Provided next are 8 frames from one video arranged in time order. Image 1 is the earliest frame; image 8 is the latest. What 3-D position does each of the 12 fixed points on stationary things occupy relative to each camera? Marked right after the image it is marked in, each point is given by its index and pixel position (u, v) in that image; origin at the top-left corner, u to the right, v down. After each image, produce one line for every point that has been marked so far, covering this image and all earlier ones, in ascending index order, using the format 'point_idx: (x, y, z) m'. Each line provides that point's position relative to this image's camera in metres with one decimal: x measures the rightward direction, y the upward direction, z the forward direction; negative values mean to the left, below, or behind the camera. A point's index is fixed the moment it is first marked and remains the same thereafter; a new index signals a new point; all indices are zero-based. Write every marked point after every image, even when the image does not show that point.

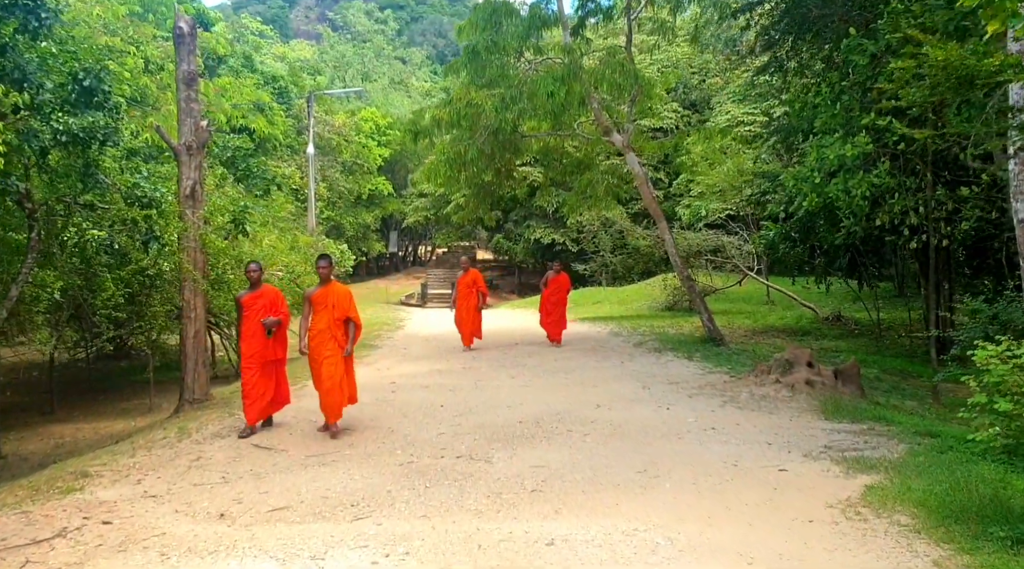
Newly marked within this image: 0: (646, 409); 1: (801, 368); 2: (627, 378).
0: (+1.2, -1.1, +9.1) m
1: (+3.0, -0.9, +10.2) m
2: (+1.3, -1.1, +11.3) m
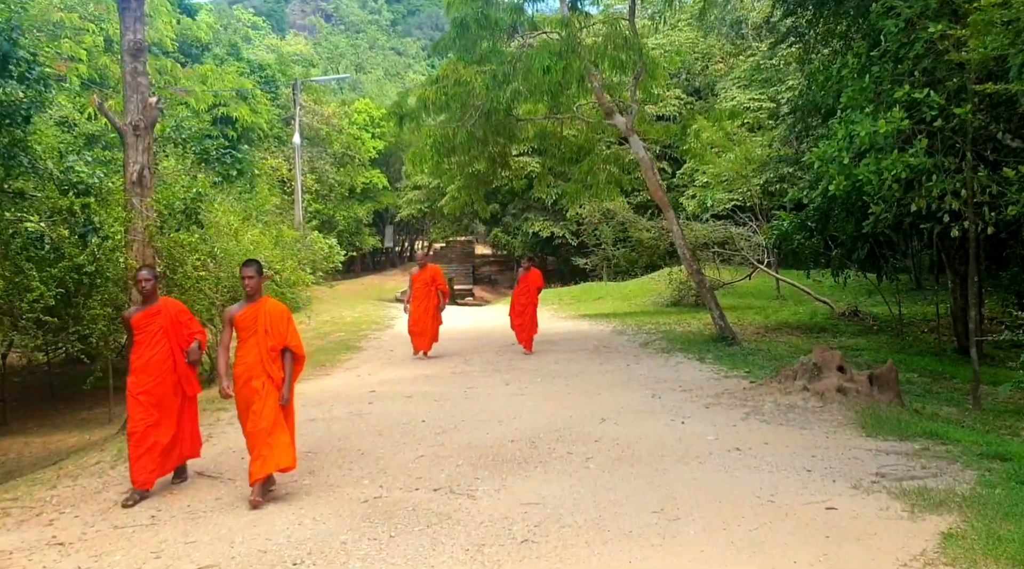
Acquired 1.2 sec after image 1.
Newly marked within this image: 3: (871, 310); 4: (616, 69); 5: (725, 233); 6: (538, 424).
0: (+1.2, -1.1, +7.9) m
1: (+2.9, -0.8, +9.0) m
2: (+1.3, -1.0, +10.1) m
3: (+6.9, -0.5, +18.9) m
4: (+1.4, +3.0, +13.7) m
5: (+4.2, +1.0, +19.3) m
6: (+0.2, -1.1, +8.0) m
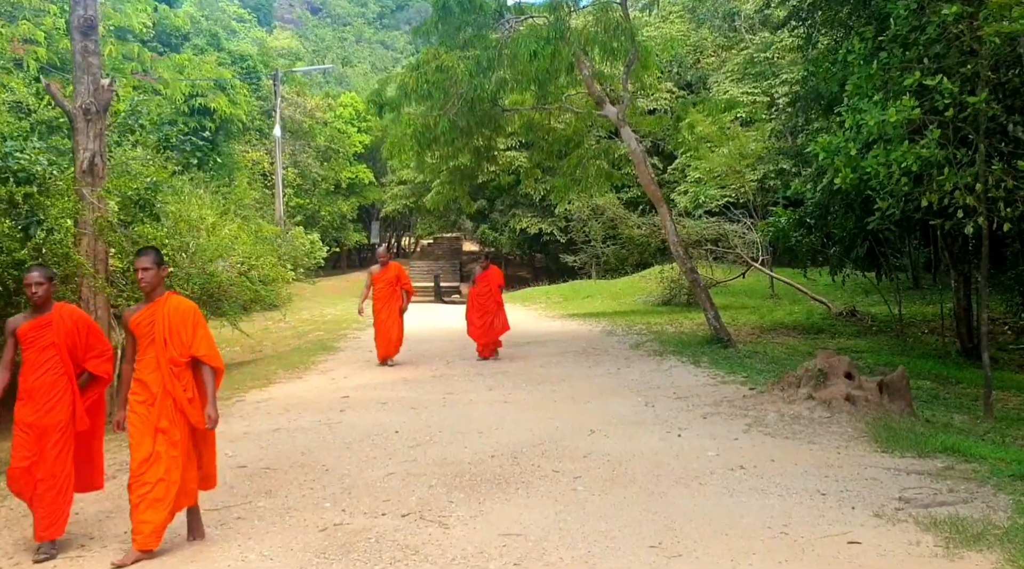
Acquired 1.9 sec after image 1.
0: (+1.0, -1.1, +7.2) m
1: (+2.7, -0.8, +8.3) m
2: (+1.1, -1.0, +9.5) m
3: (+6.6, -0.5, +18.3) m
4: (+1.2, +3.0, +13.0) m
5: (+3.9, +1.0, +18.7) m
6: (+0.1, -1.1, +7.3) m
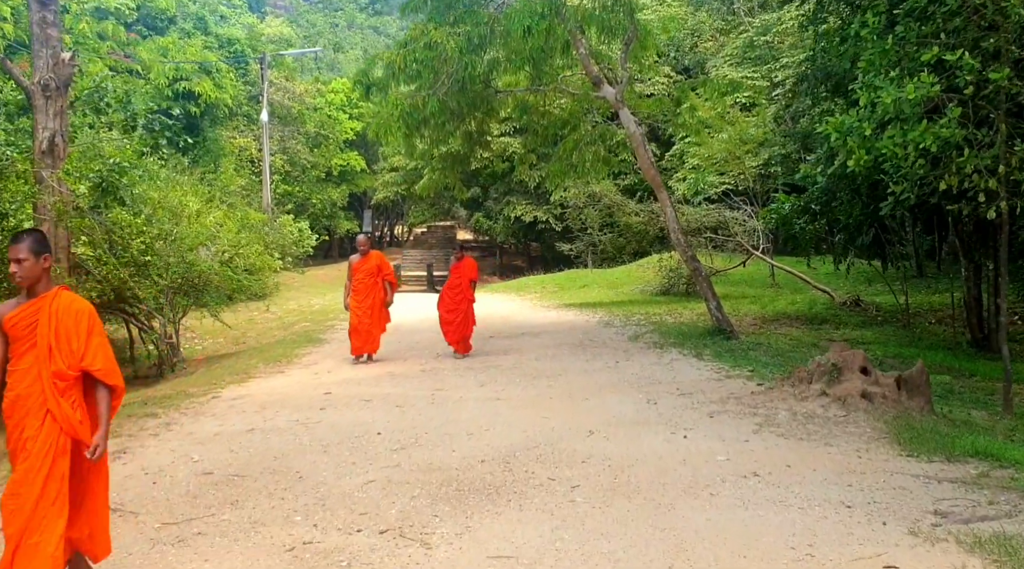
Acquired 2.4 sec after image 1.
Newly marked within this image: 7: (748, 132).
0: (+1.0, -1.0, +6.7) m
1: (+2.7, -0.7, +7.8) m
2: (+1.0, -0.9, +8.9) m
3: (+6.5, -0.3, +17.8) m
4: (+1.2, +3.1, +12.4) m
5: (+3.8, +1.2, +18.1) m
6: (0.0, -1.0, +6.8) m
7: (+4.7, +3.1, +19.9) m
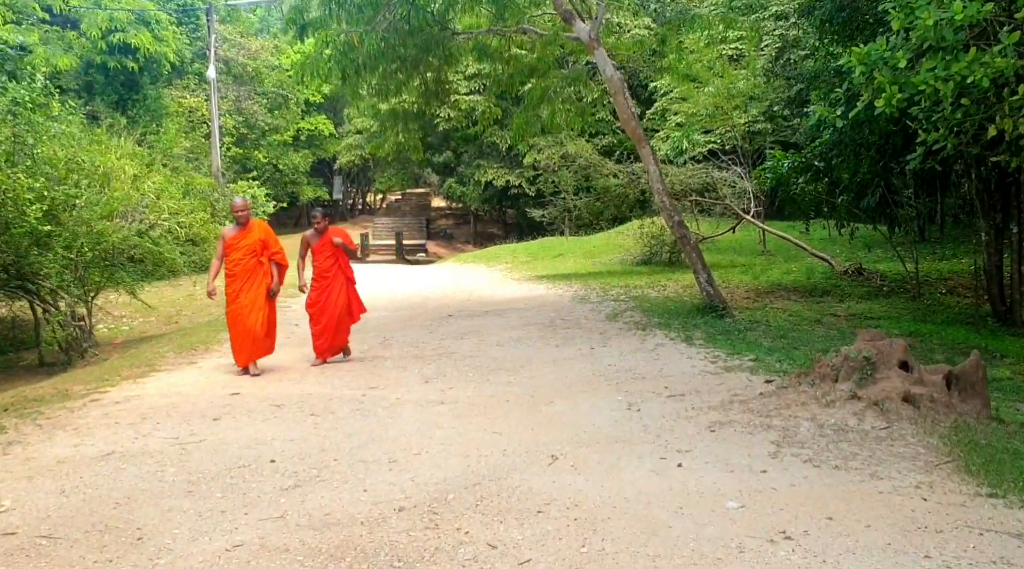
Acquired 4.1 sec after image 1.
0: (+0.6, -0.9, +4.9) m
1: (+2.3, -0.6, +6.1) m
2: (+0.7, -0.7, +7.2) m
3: (+5.9, +0.3, +16.1) m
4: (+0.7, +3.5, +10.5) m
5: (+3.2, +1.8, +16.4) m
6: (-0.3, -0.9, +5.0) m
7: (+4.1, +3.6, +18.1) m
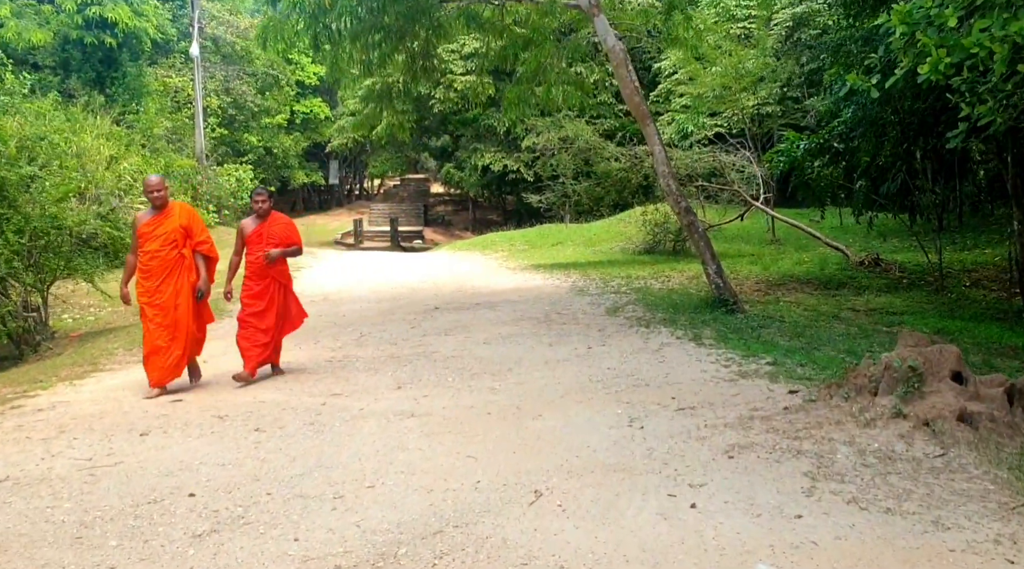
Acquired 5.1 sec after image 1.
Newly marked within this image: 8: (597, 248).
0: (+0.5, -0.9, +4.0) m
1: (+2.2, -0.5, +5.1) m
2: (+0.5, -0.7, +6.2) m
3: (+5.8, +0.4, +15.1) m
4: (+0.6, +3.5, +9.5) m
5: (+3.1, +1.9, +15.4) m
6: (-0.4, -0.9, +4.1) m
7: (+4.0, +3.8, +17.1) m
8: (+1.5, +0.7, +17.9) m
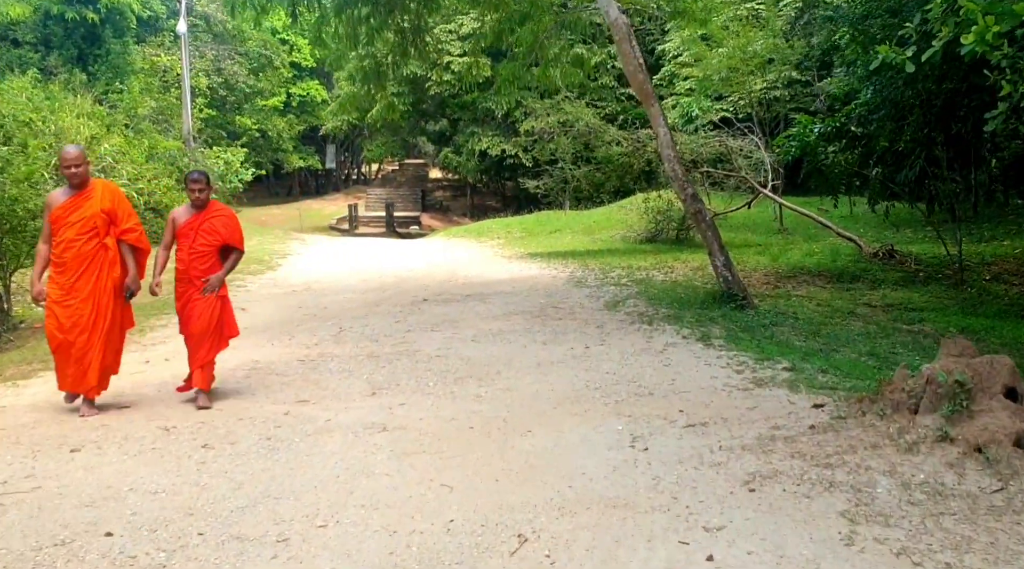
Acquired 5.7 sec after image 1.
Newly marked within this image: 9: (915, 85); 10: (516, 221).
0: (+0.5, -0.9, +3.3) m
1: (+2.1, -0.5, +4.4) m
2: (+0.5, -0.7, +5.5) m
3: (+5.8, +0.5, +14.4) m
4: (+0.6, +3.6, +8.8) m
5: (+3.1, +2.0, +14.6) m
6: (-0.5, -0.9, +3.4) m
7: (+4.0, +4.0, +16.3) m
8: (+1.5, +0.8, +17.1) m
9: (+4.0, +2.0, +9.8) m
10: (+0.1, +1.3, +19.8) m
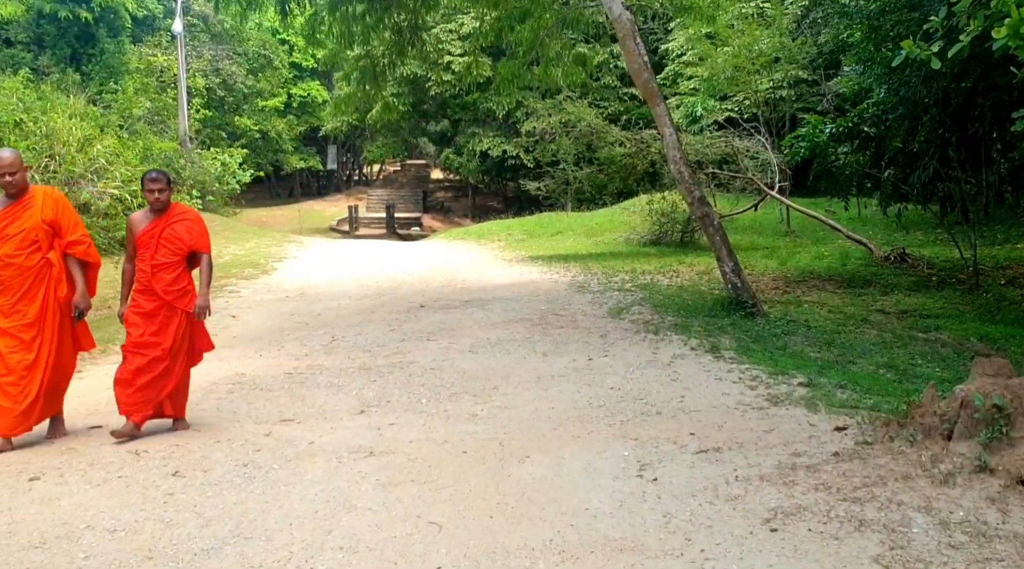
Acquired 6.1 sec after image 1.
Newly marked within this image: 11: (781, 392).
0: (+0.4, -1.0, +2.9) m
1: (+2.1, -0.6, +4.0) m
2: (+0.5, -0.7, +5.1) m
3: (+5.8, +0.5, +14.0) m
4: (+0.6, +3.5, +8.4) m
5: (+3.1, +2.0, +14.2) m
6: (-0.5, -1.0, +3.0) m
7: (+4.0, +3.9, +15.9) m
8: (+1.5, +0.8, +16.7) m
9: (+4.0, +1.9, +9.4) m
10: (+0.1, +1.2, +19.4) m
11: (+1.6, -0.6, +5.8) m
